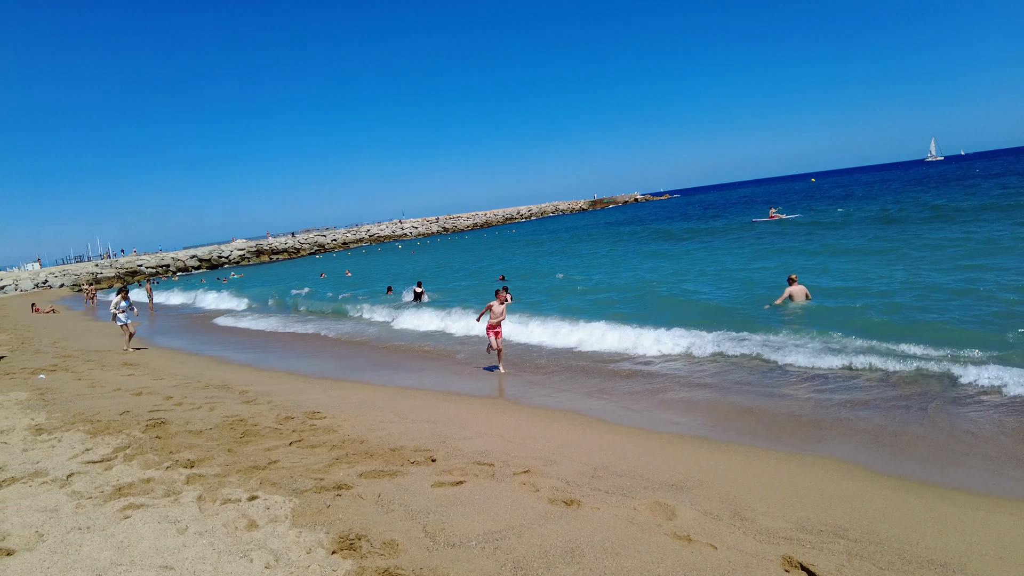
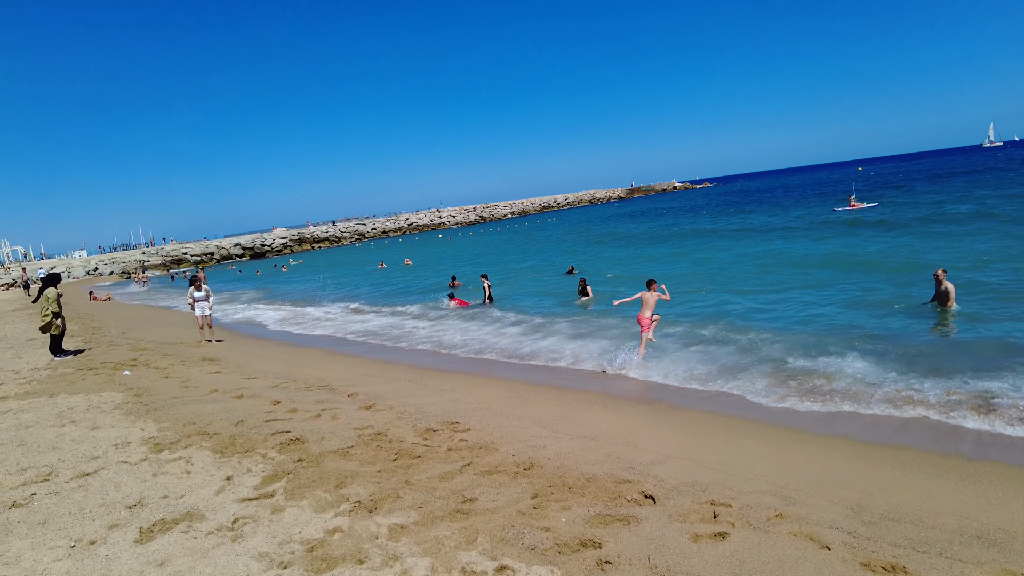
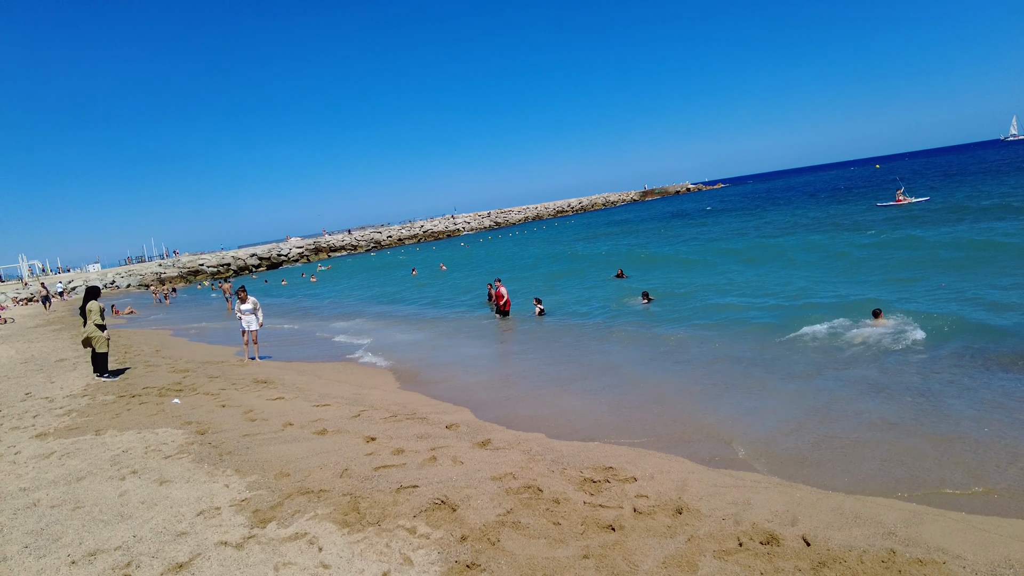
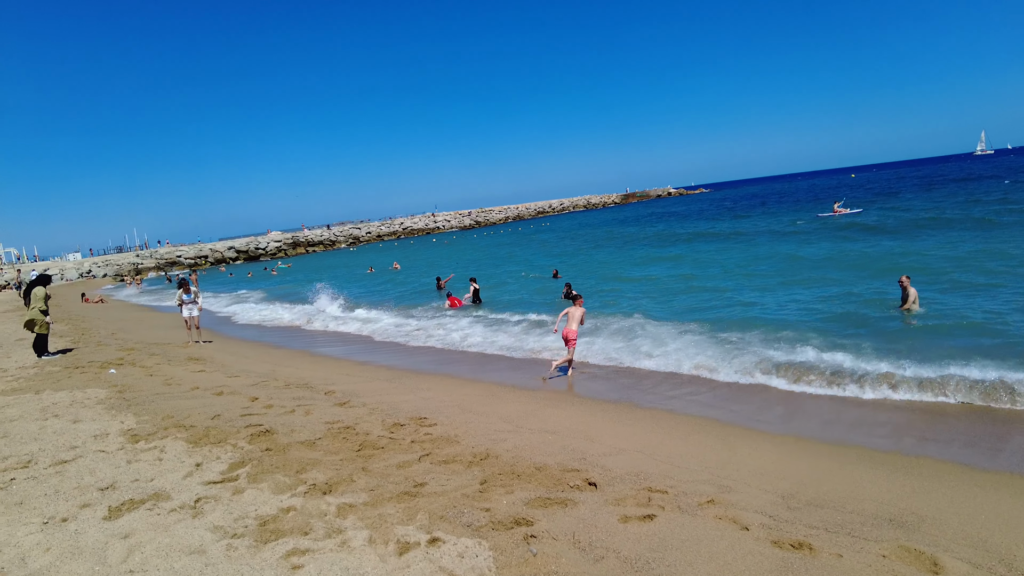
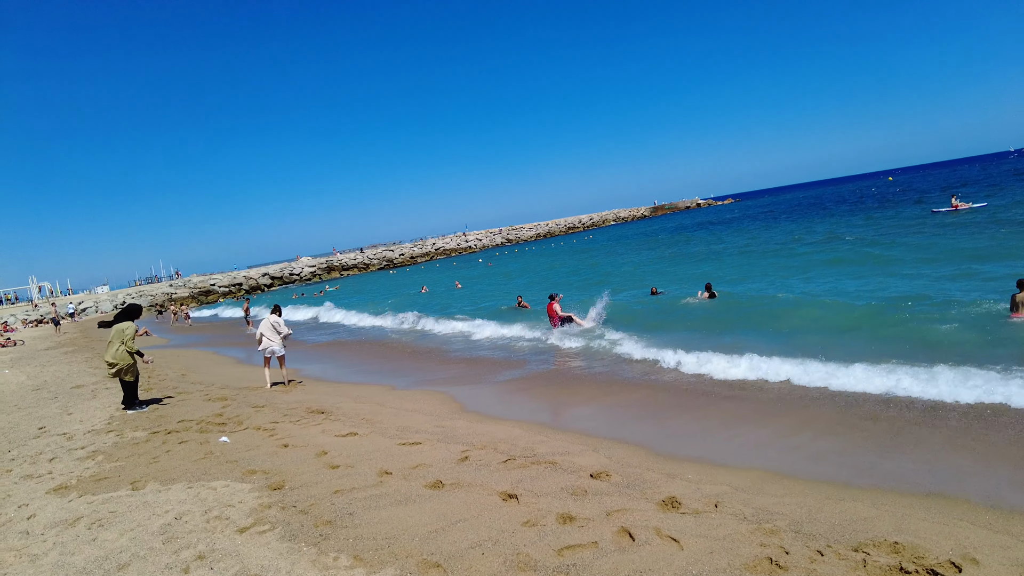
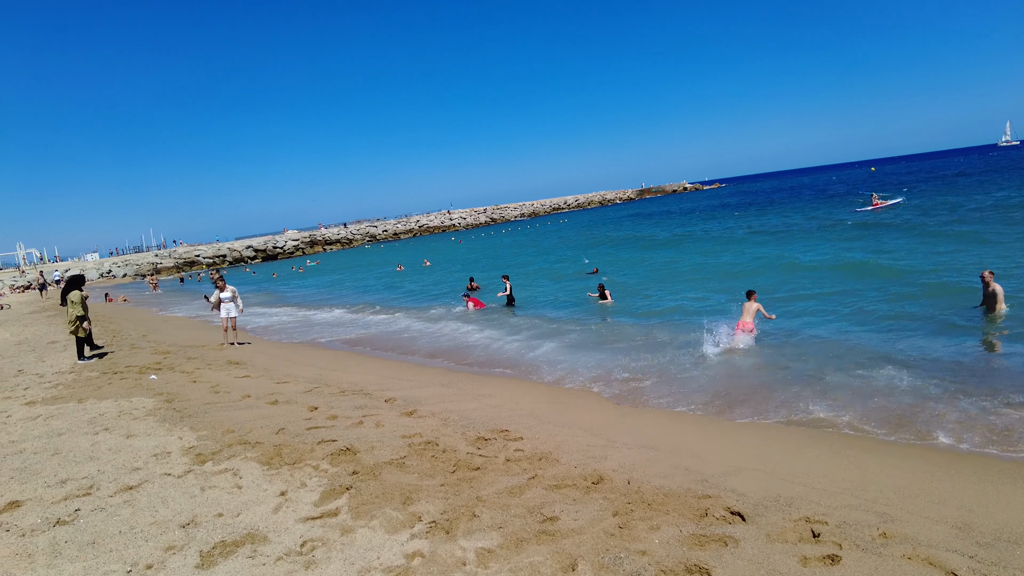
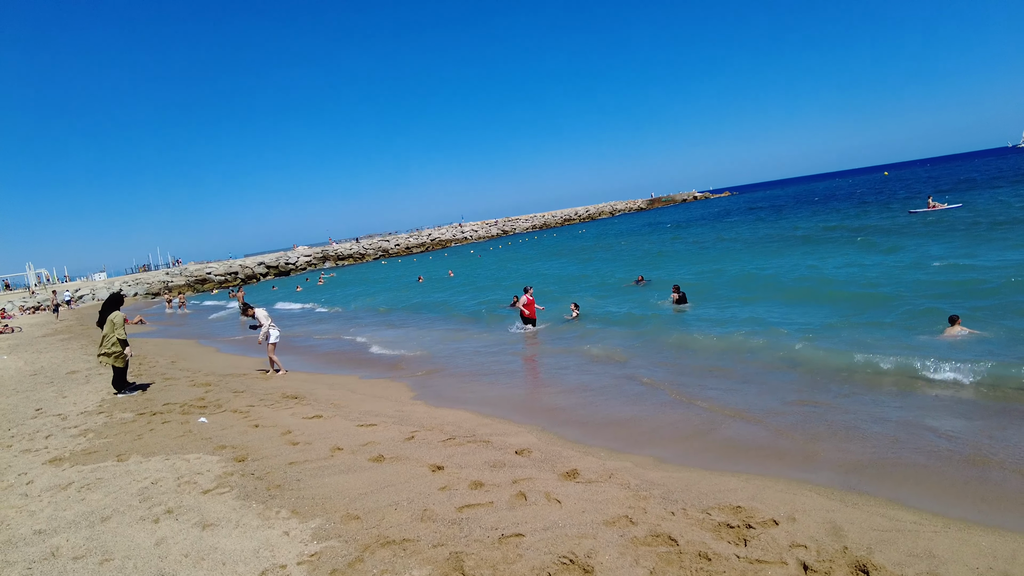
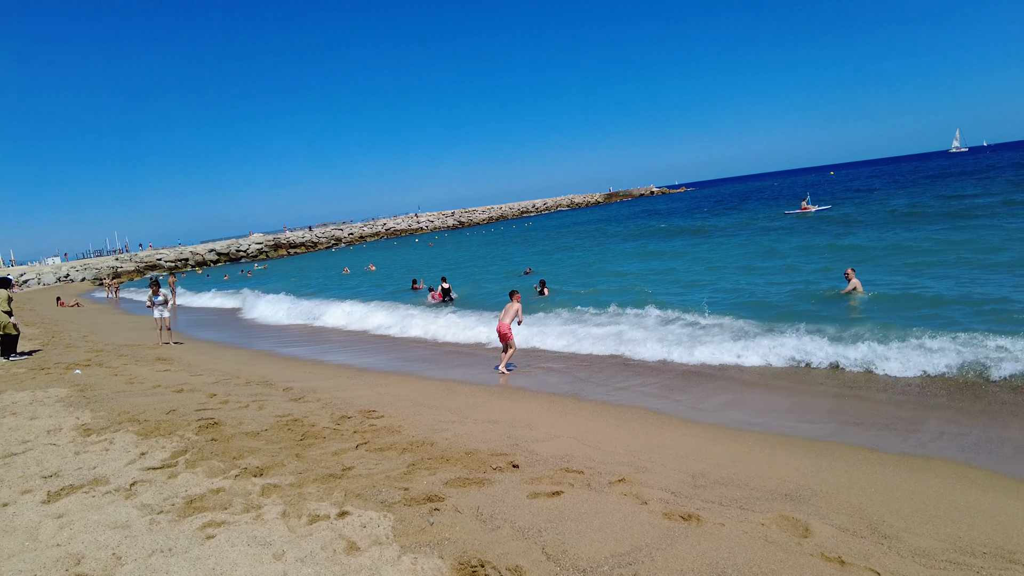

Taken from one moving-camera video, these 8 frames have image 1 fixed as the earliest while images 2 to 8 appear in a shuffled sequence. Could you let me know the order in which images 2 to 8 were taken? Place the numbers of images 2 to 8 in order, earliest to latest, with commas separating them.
8, 4, 2, 6, 3, 7, 5
